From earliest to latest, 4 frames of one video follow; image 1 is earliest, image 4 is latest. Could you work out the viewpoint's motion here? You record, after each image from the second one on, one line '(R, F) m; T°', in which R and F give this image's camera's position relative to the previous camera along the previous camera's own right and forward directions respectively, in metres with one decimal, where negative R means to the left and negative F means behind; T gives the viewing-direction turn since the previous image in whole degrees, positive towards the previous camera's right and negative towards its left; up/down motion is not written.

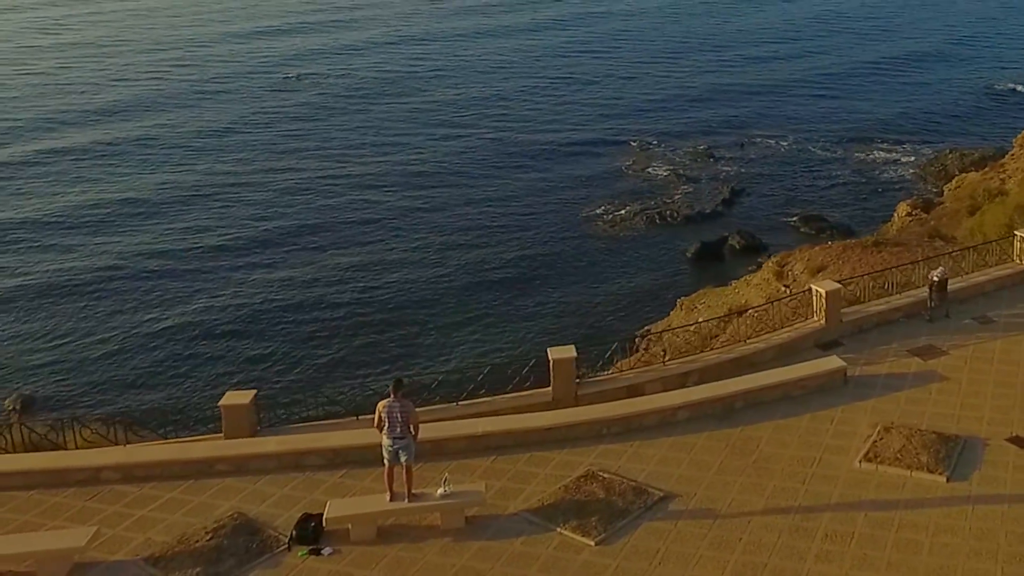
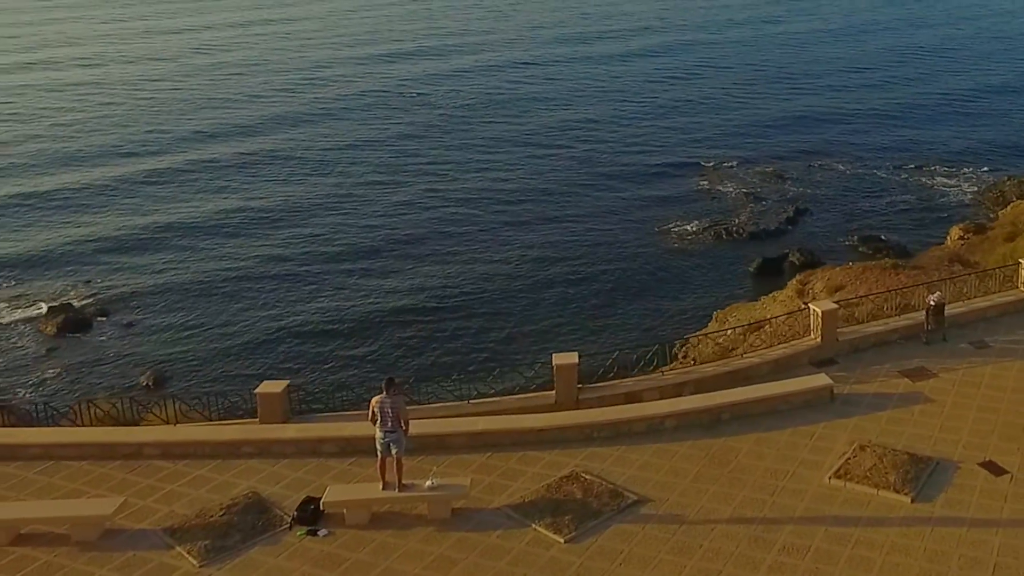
(+1.0, -0.3) m; -5°
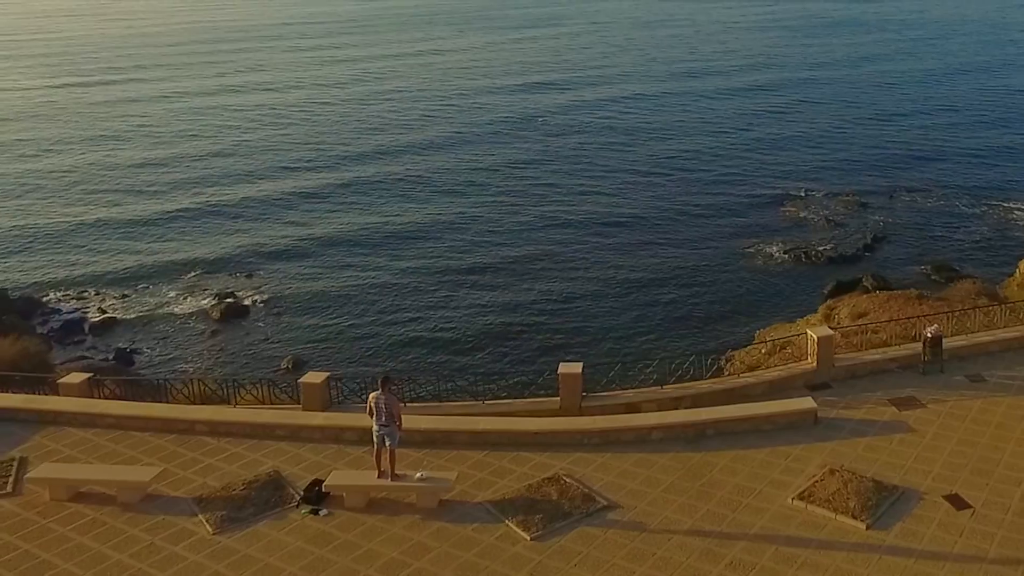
(+1.3, -0.3) m; -7°
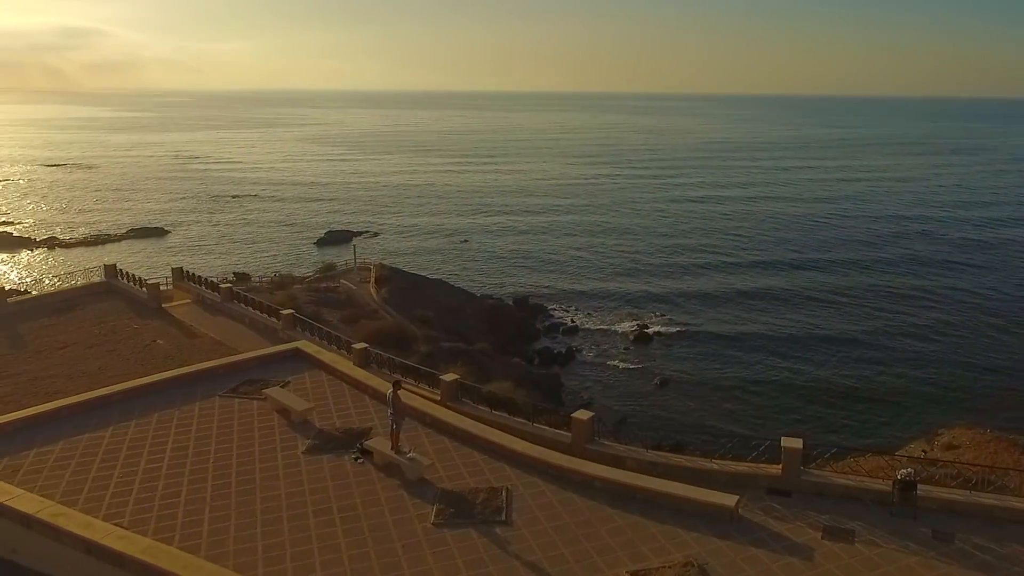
(+5.2, +0.7) m; -29°
